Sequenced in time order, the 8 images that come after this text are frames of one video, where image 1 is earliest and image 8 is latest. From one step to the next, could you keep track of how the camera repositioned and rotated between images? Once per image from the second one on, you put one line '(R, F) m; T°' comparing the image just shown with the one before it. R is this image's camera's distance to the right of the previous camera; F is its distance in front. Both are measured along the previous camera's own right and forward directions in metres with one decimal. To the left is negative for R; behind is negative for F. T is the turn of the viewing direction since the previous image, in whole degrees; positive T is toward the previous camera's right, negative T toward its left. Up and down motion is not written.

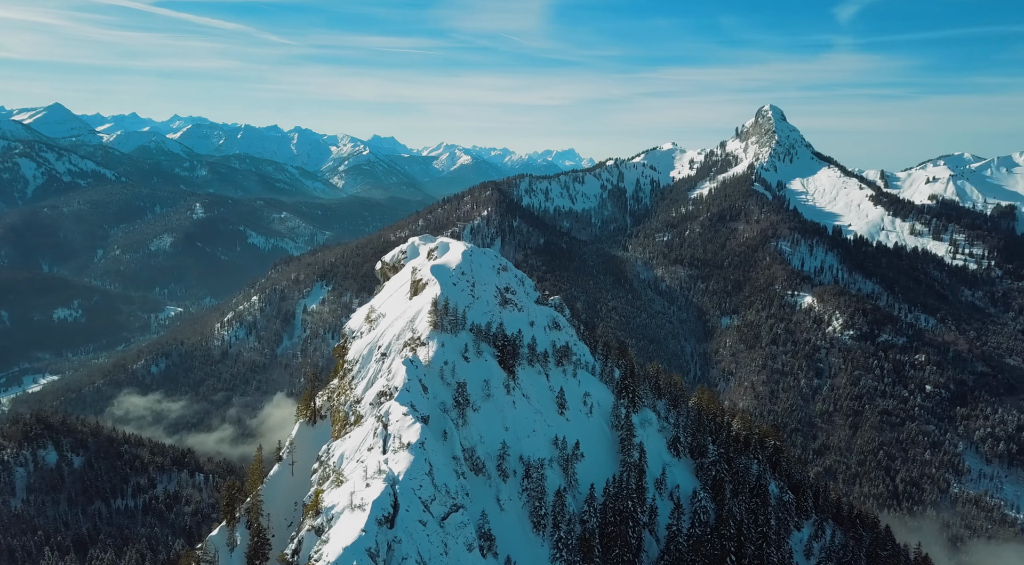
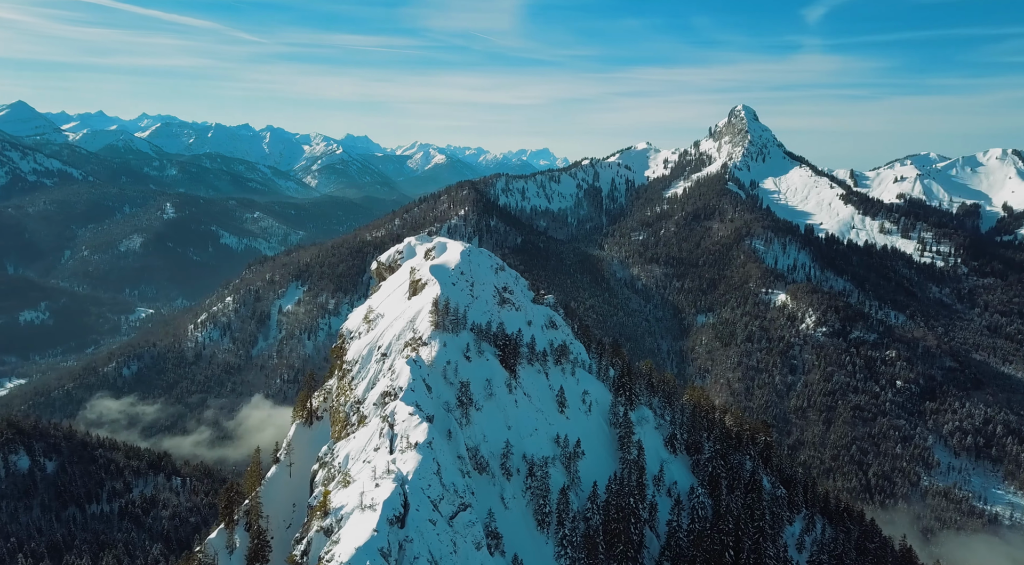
(-1.8, -0.3) m; +2°
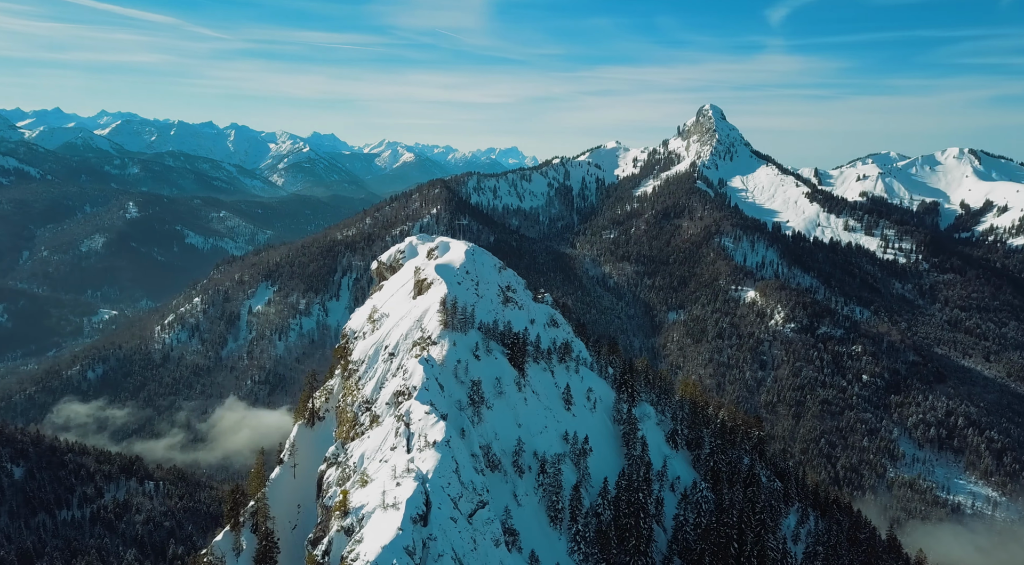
(-2.7, -0.5) m; +2°
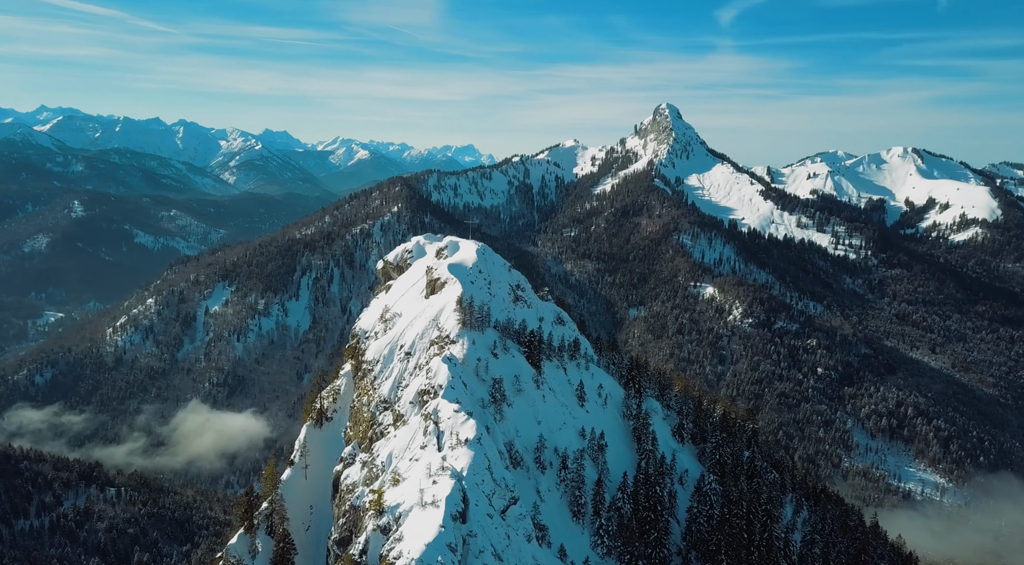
(-4.3, -0.6) m; +4°
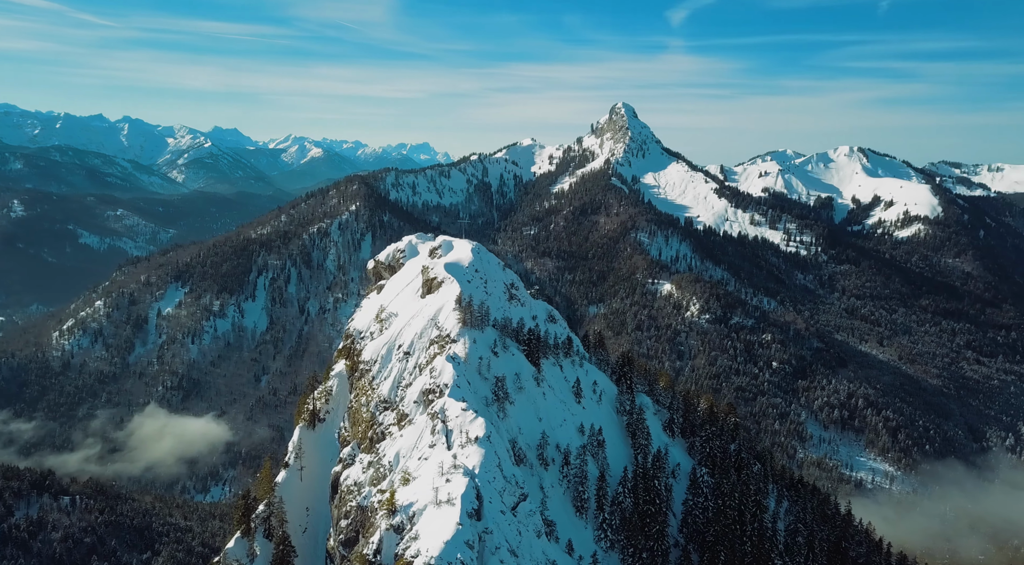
(-3.1, -0.4) m; +3°
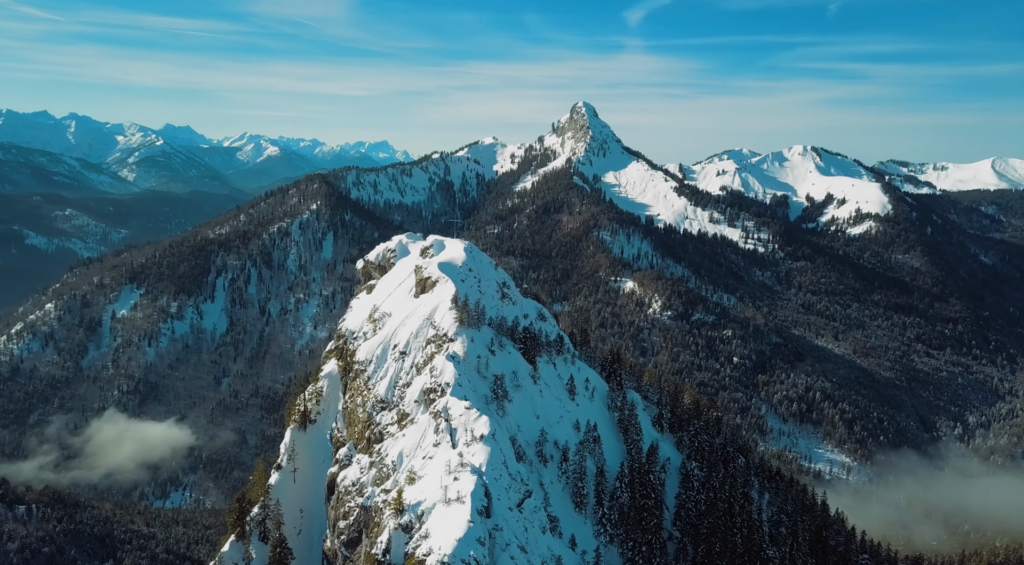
(-2.6, -0.3) m; +3°
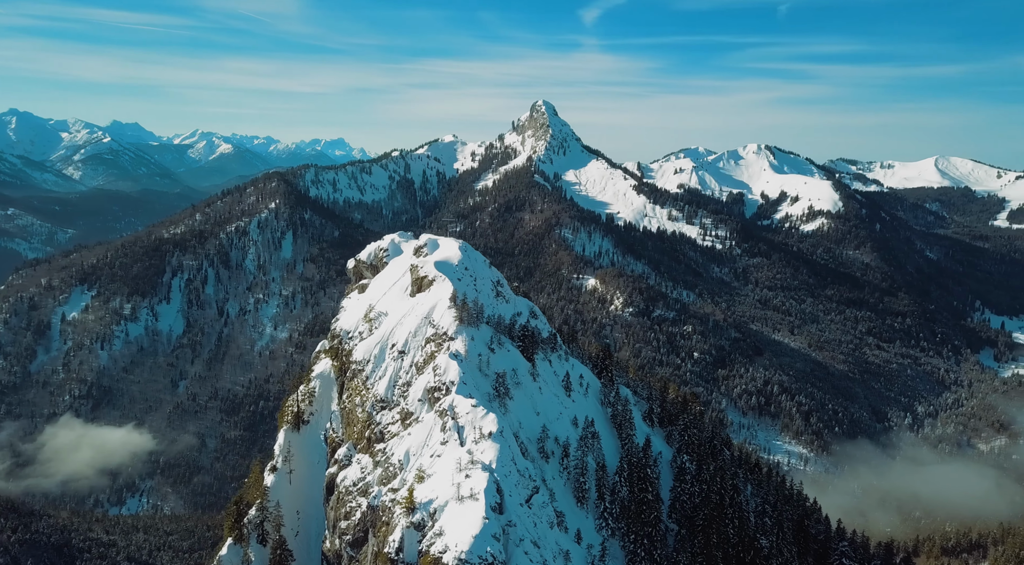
(-2.9, -0.2) m; +3°
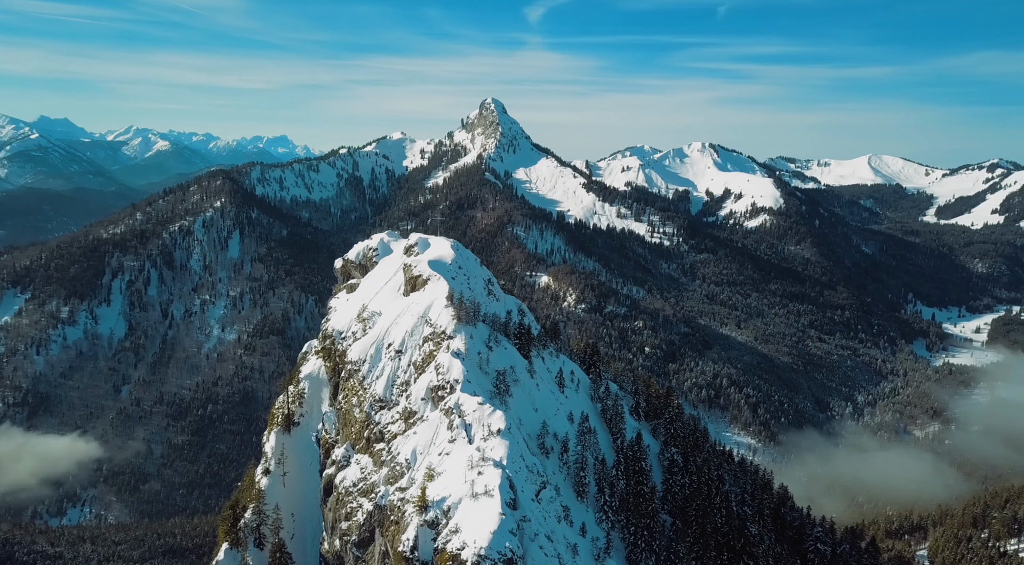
(-3.6, -0.2) m; +4°
